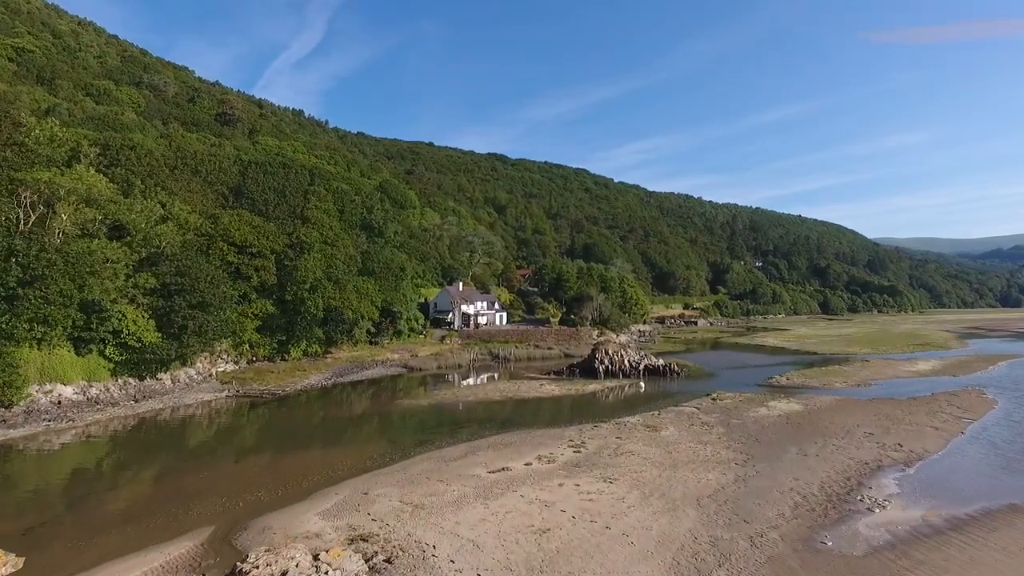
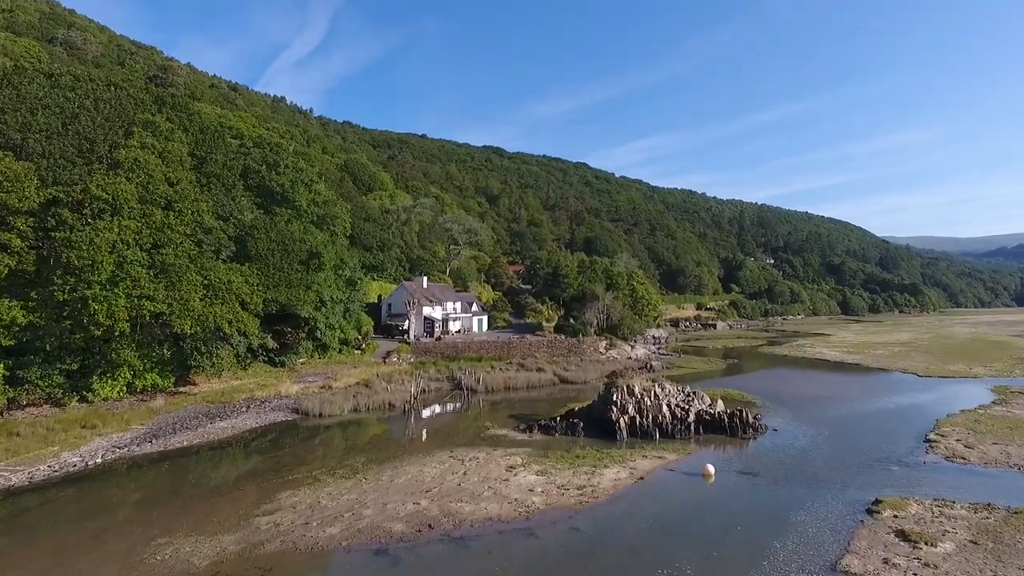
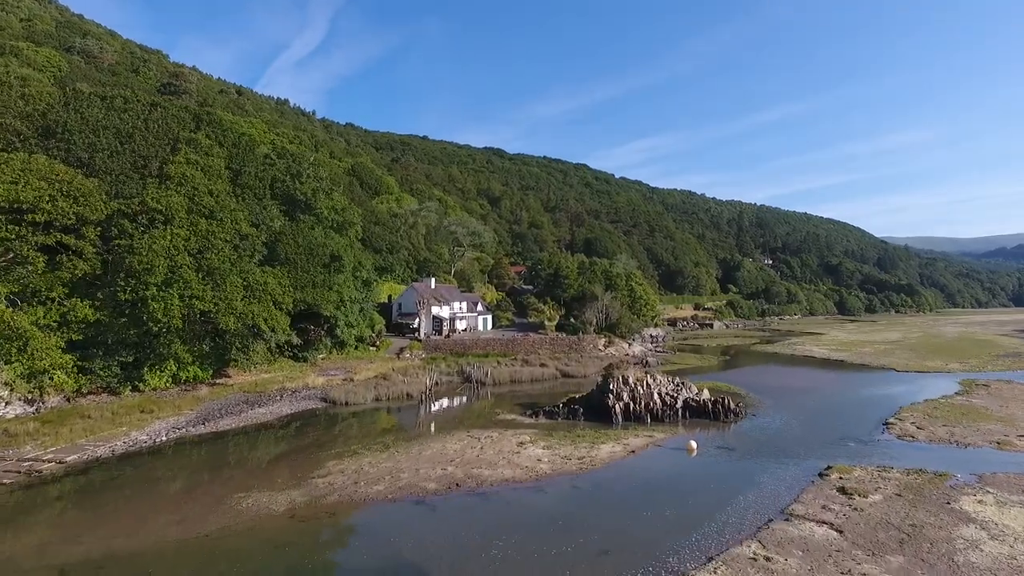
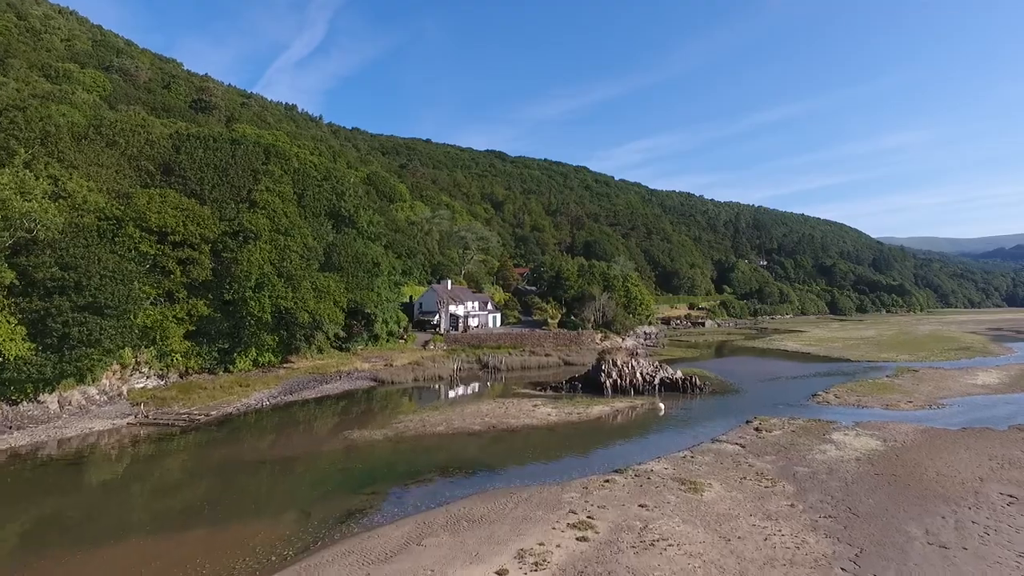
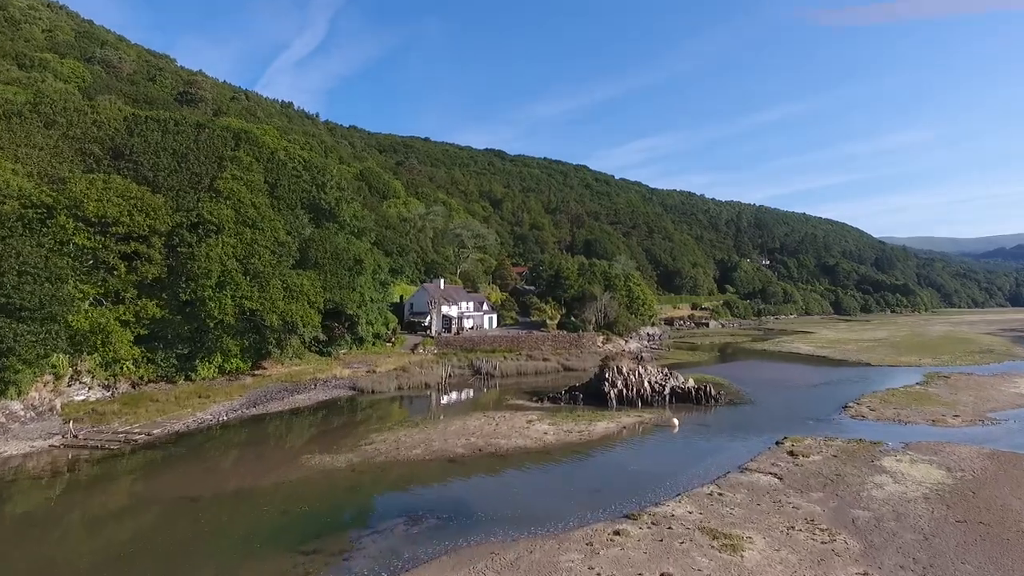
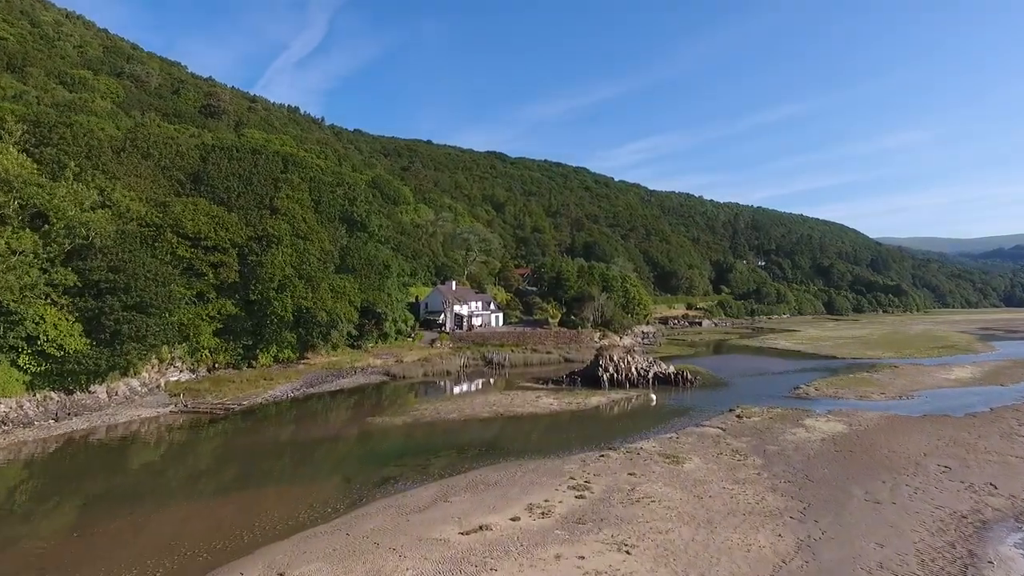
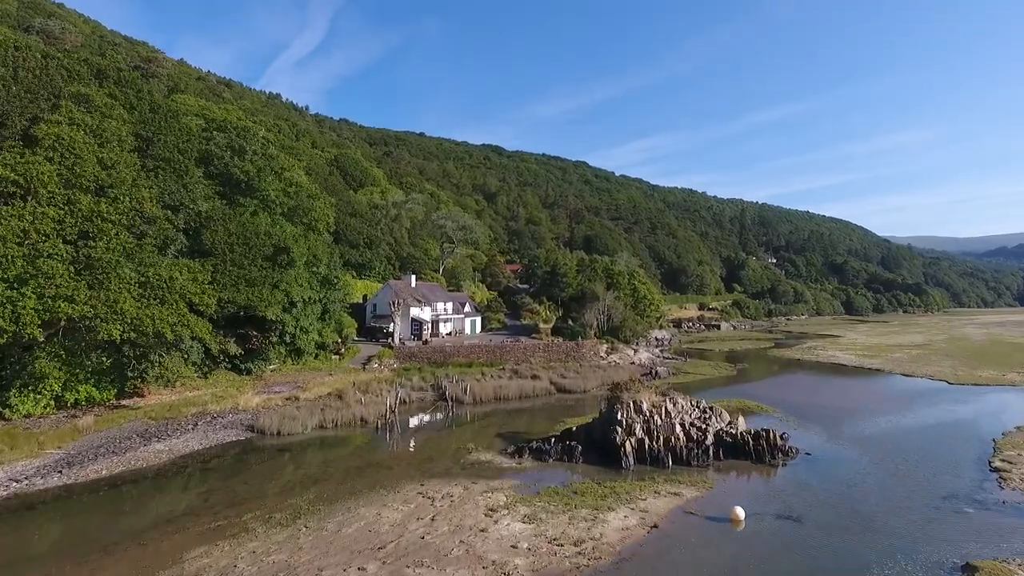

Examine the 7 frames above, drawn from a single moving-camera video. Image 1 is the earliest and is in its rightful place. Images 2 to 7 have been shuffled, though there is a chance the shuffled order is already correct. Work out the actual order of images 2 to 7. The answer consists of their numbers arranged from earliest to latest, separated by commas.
6, 4, 5, 3, 2, 7
